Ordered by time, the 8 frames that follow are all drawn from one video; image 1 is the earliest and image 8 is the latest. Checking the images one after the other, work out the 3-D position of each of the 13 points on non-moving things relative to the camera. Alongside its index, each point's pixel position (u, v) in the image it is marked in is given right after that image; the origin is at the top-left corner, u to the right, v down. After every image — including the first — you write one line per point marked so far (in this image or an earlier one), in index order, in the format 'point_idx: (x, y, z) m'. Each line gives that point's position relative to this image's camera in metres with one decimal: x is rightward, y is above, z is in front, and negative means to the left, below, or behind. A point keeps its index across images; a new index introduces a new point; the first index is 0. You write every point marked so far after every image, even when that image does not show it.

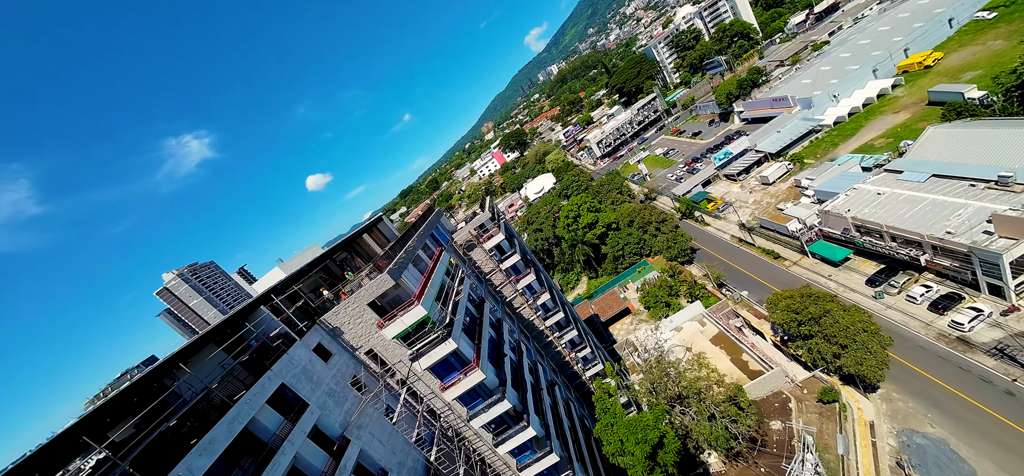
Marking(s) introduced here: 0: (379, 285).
0: (-6.5, -2.3, +16.8) m
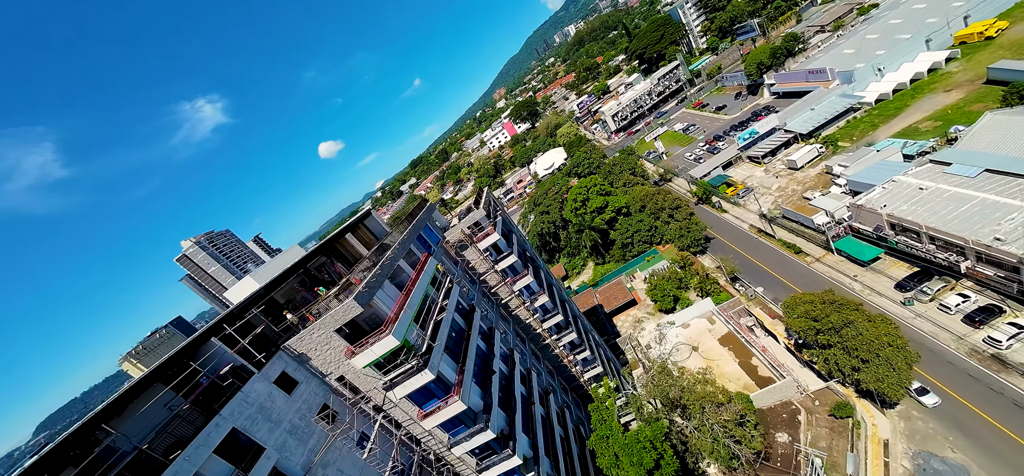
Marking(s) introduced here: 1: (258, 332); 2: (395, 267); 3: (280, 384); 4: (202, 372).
0: (-7.3, -3.2, +15.2) m
1: (-11.3, -4.2, +15.1) m
2: (-6.5, -1.6, +19.1) m
3: (-9.8, -6.1, +14.7) m
4: (-12.0, -5.2, +13.4) m
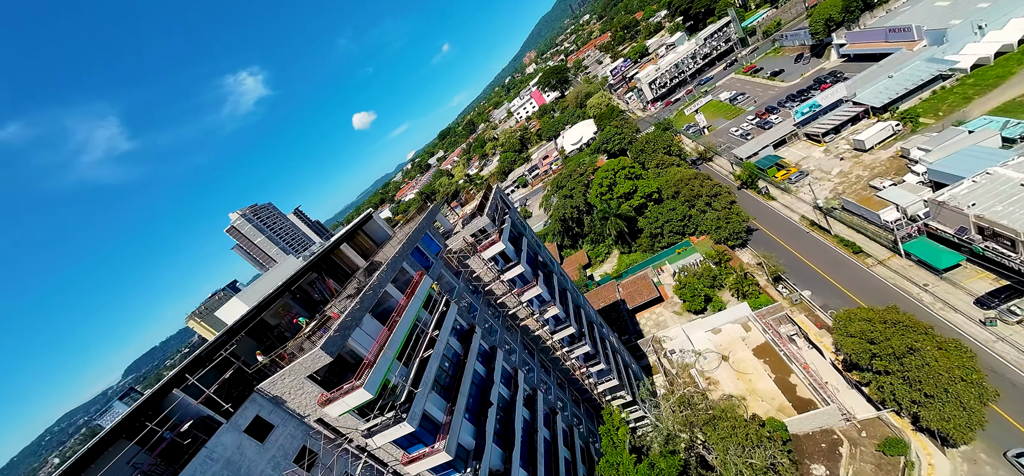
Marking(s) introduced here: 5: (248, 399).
0: (-7.9, -4.8, +13.8) m
1: (-11.8, -5.7, +14.2) m
2: (-6.7, -2.8, +17.5) m
3: (-10.4, -7.8, +13.9) m
4: (-12.7, -6.9, +12.7) m
5: (-10.8, -6.6, +14.2) m
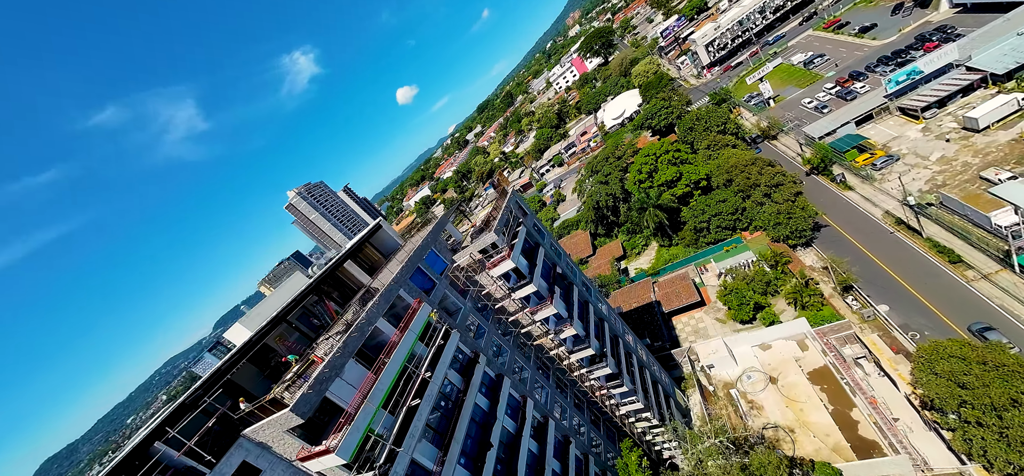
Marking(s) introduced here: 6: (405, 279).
0: (-8.4, -6.7, +13.1) m
1: (-12.3, -7.6, +14.1) m
2: (-6.8, -4.4, +16.4) m
3: (-11.0, -9.6, +13.7) m
4: (-13.4, -8.8, +12.7) m
5: (-11.3, -8.4, +14.0) m
6: (-6.0, -2.3, +19.6) m
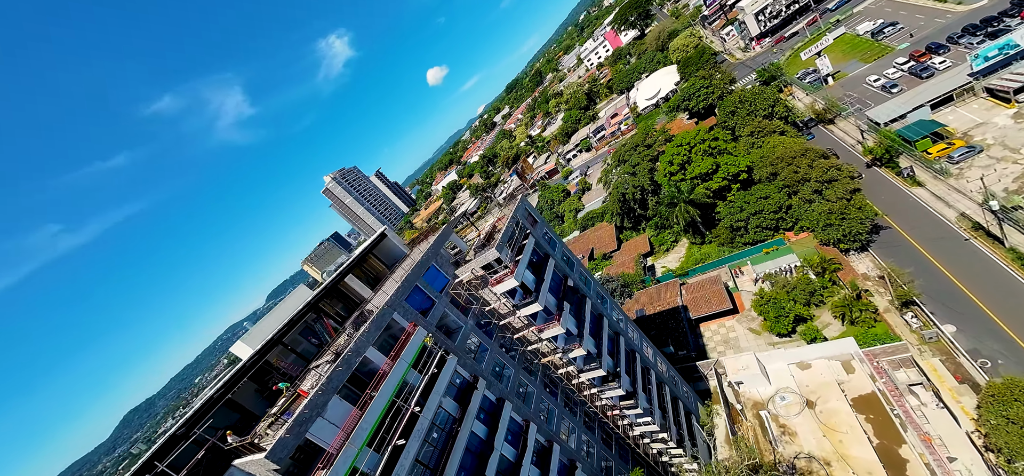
0: (-9.0, -8.2, +12.8) m
1: (-12.8, -8.9, +14.2) m
2: (-7.1, -5.7, +15.9) m
3: (-11.5, -11.0, +13.8) m
4: (-14.0, -10.2, +13.0) m
5: (-11.8, -9.8, +14.1) m
6: (-6.0, -3.4, +18.8) m
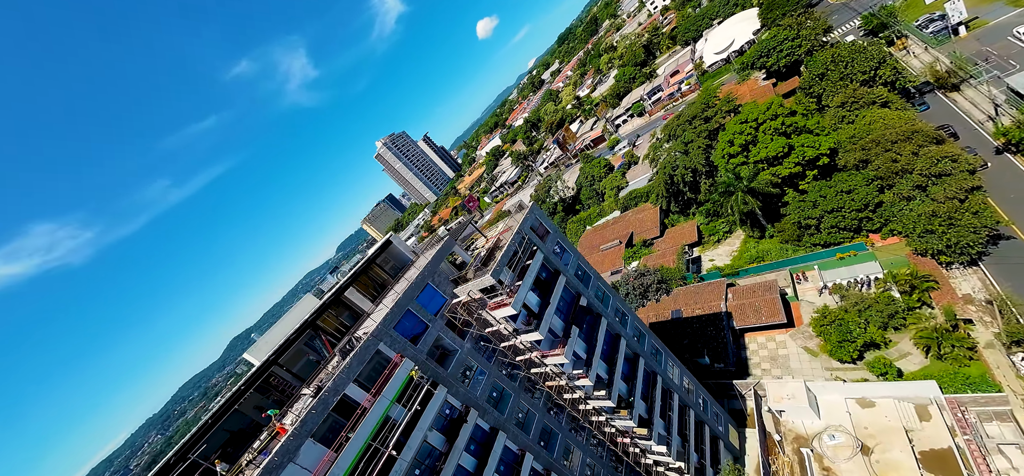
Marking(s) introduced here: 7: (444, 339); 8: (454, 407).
0: (-10.3, -10.0, +13.2) m
1: (-13.9, -10.5, +15.2) m
2: (-7.9, -7.3, +15.6) m
3: (-12.7, -12.6, +14.9) m
4: (-15.3, -11.9, +14.4) m
5: (-12.9, -11.4, +15.1) m
6: (-6.3, -4.7, +18.0) m
7: (-3.9, -5.7, +19.7) m
8: (-3.1, -9.1, +18.6) m
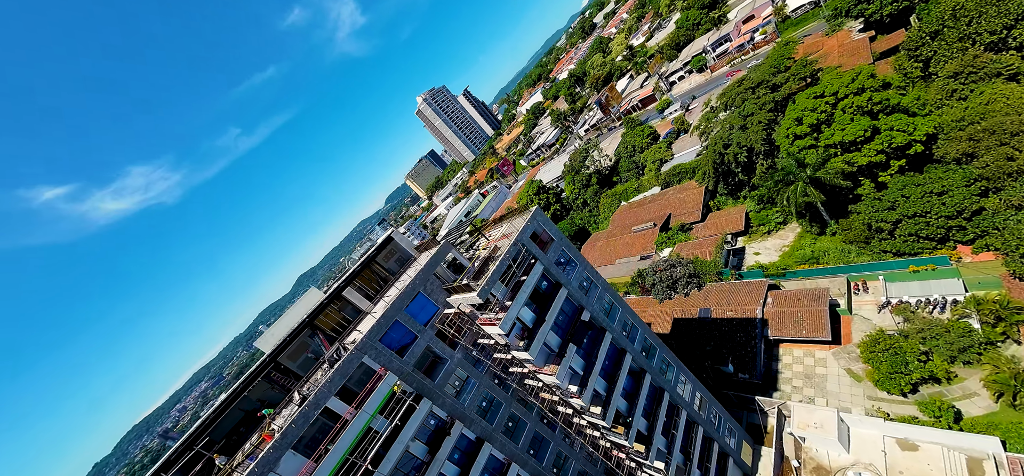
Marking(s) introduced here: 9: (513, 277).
0: (-11.8, -11.0, +14.5) m
1: (-15.1, -10.9, +16.9) m
2: (-9.0, -8.1, +16.2) m
3: (-14.1, -13.2, +16.8) m
4: (-16.7, -12.4, +16.5) m
5: (-14.2, -11.9, +16.8) m
6: (-7.1, -5.3, +18.0) m
7: (-4.4, -6.3, +19.5) m
8: (-4.0, -9.8, +18.8) m
9: (+0.2, -2.1, +19.2) m
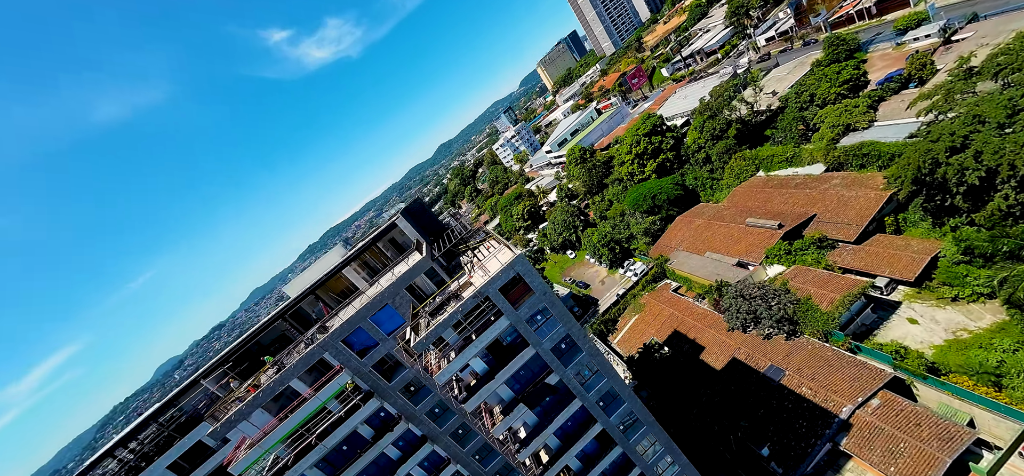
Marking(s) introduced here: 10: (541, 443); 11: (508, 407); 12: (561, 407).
0: (-16.4, -10.6, +20.0) m
1: (-18.4, -8.9, +23.1) m
2: (-12.7, -8.3, +19.6) m
3: (-17.9, -11.3, +23.5) m
4: (-20.2, -9.9, +23.7) m
5: (-17.9, -10.1, +23.1) m
6: (-9.7, -5.7, +19.6) m
7: (-7.0, -7.0, +20.5) m
8: (-7.4, -10.5, +21.0) m
9: (-2.1, -4.6, +17.4) m
10: (+1.5, -11.9, +19.8) m
11: (-0.3, -9.3, +19.0) m
12: (+2.7, -9.6, +19.5) m
